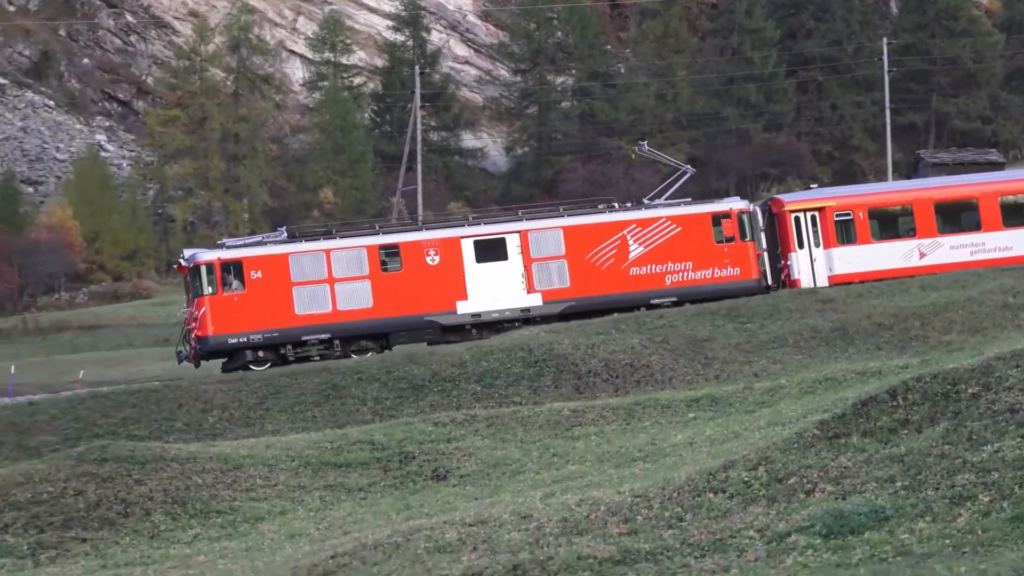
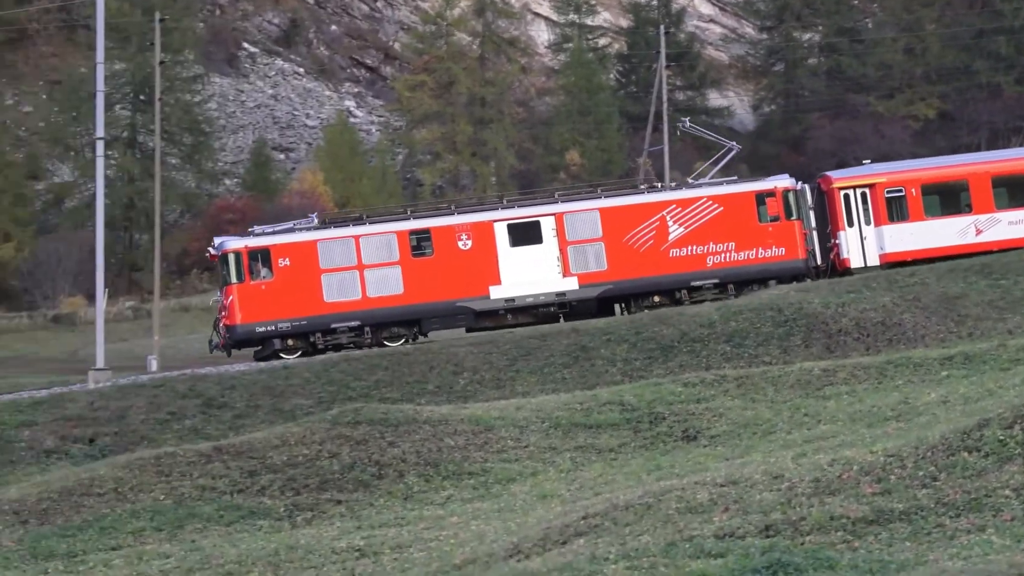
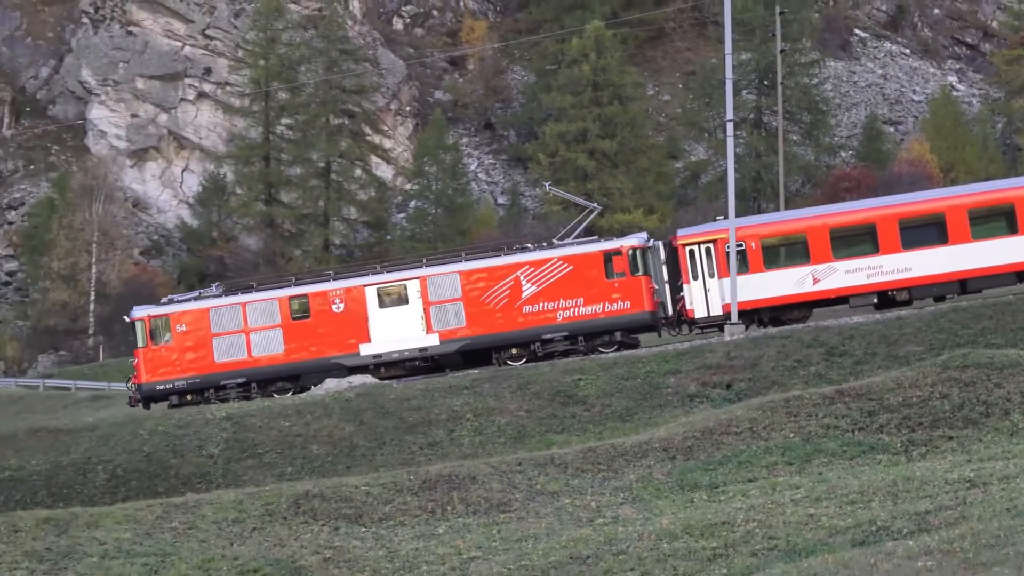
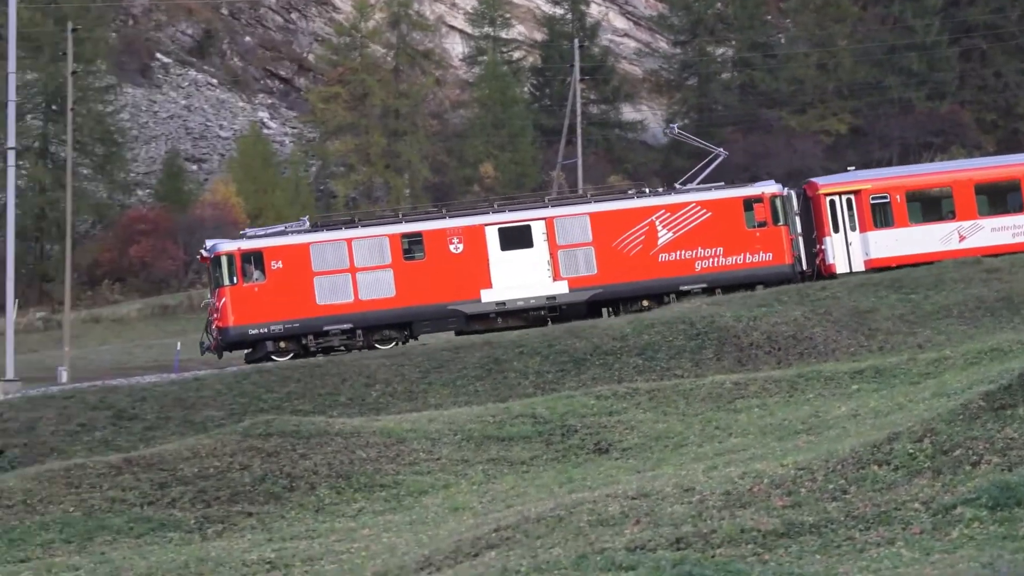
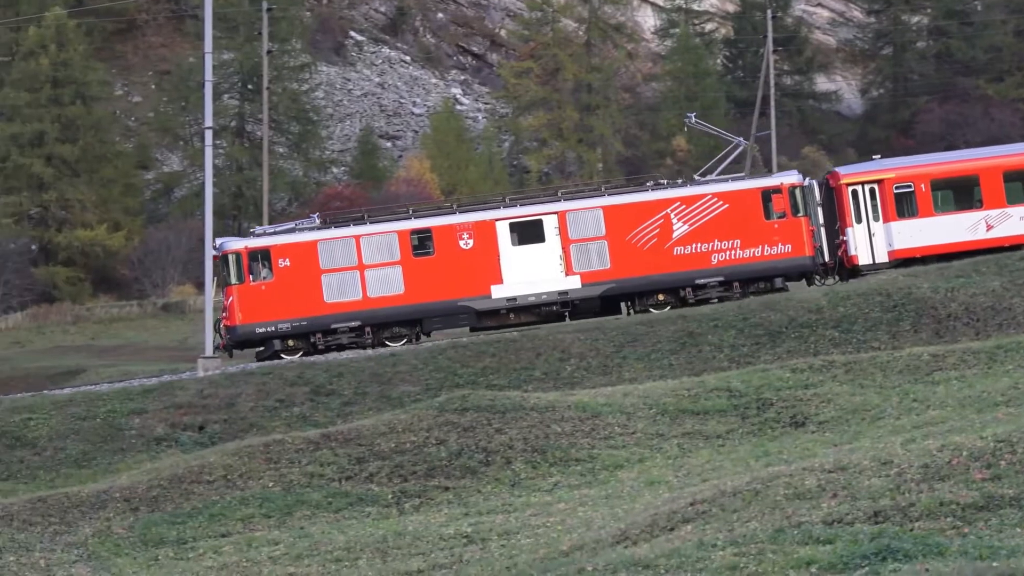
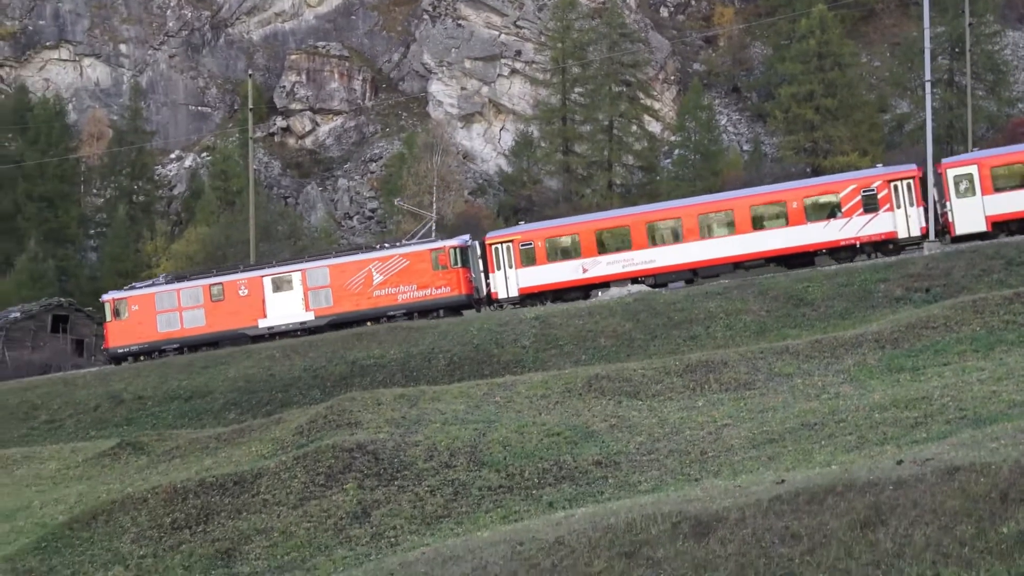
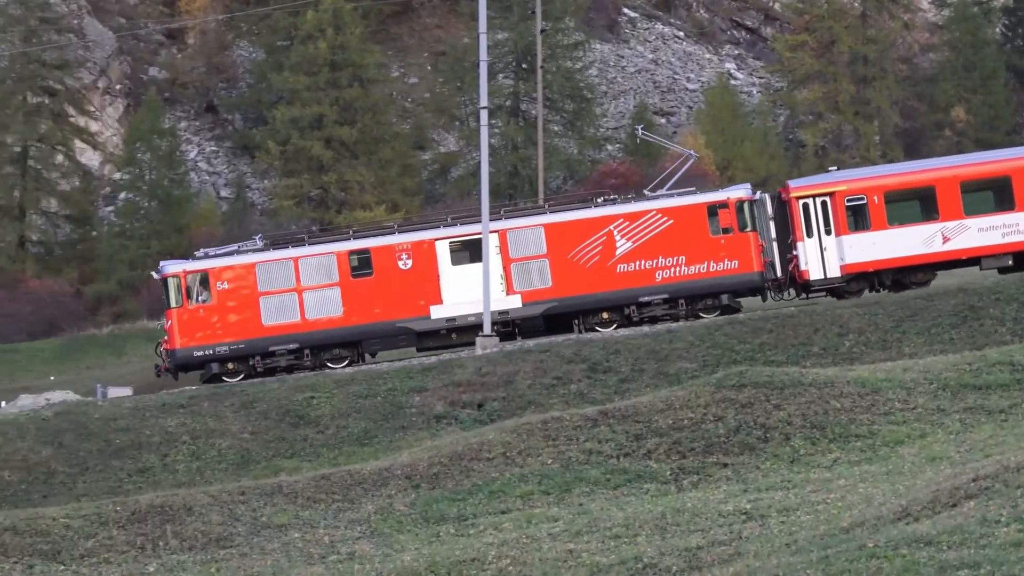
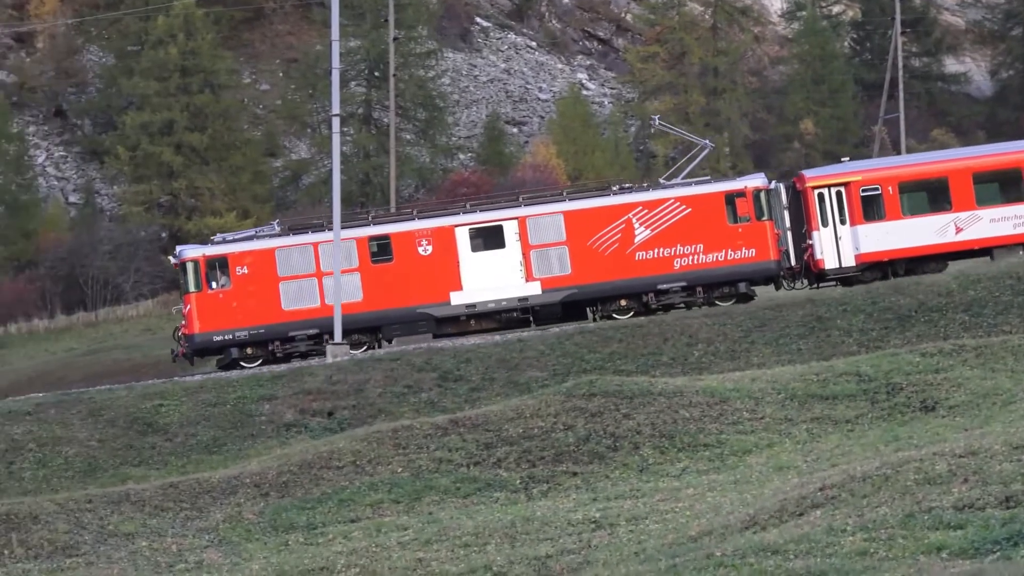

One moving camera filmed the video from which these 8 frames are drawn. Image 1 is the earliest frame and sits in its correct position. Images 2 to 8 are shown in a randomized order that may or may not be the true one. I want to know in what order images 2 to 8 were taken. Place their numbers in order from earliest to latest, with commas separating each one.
4, 2, 5, 8, 7, 3, 6
